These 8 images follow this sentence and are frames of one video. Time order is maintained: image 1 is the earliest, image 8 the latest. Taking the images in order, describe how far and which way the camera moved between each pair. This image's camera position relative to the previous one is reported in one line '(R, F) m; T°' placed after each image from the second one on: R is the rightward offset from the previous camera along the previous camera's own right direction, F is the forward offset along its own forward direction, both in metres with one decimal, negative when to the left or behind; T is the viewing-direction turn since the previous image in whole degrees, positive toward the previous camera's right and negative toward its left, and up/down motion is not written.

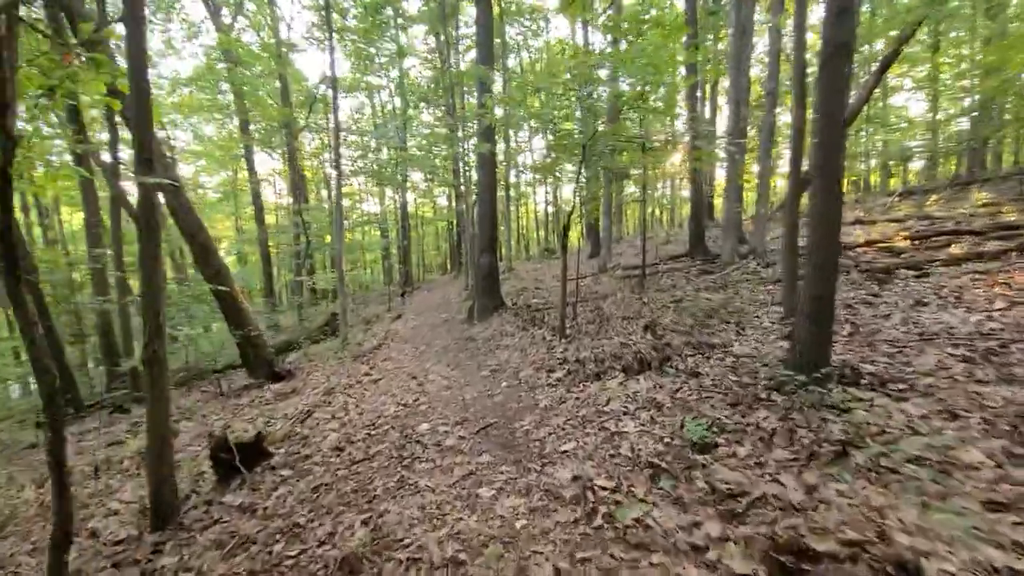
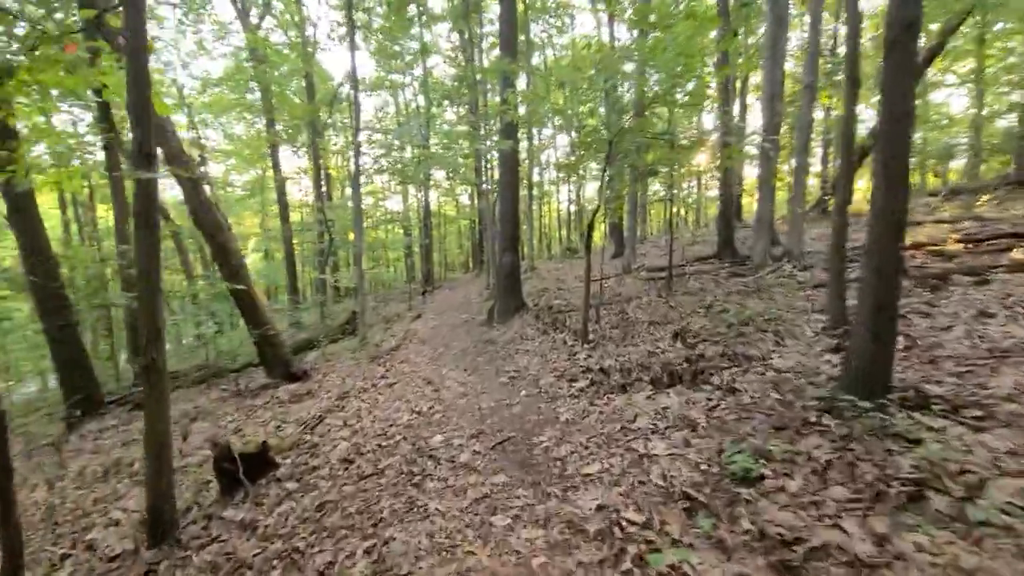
(0.0, +0.3) m; -3°
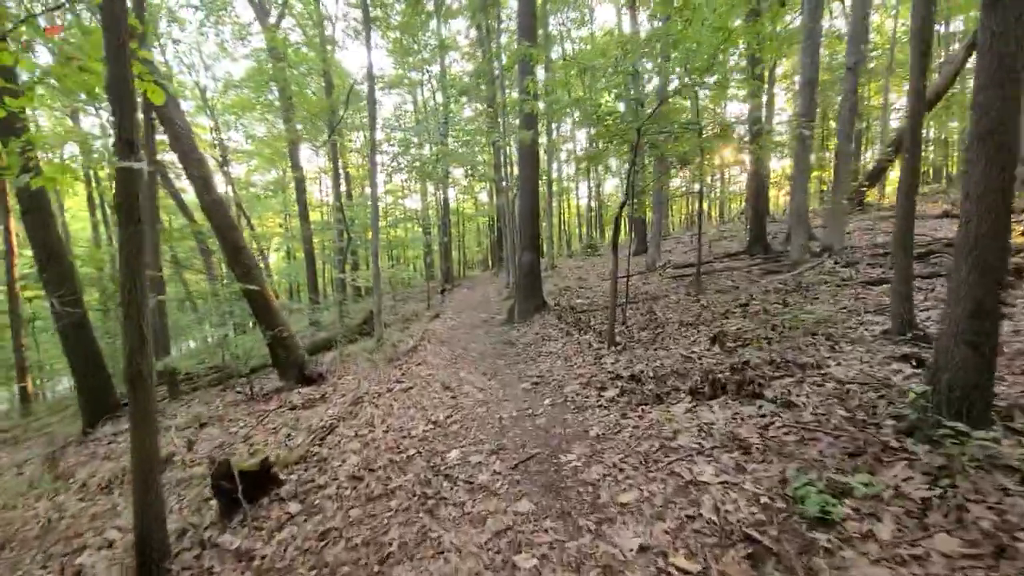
(0.0, +0.4) m; -2°
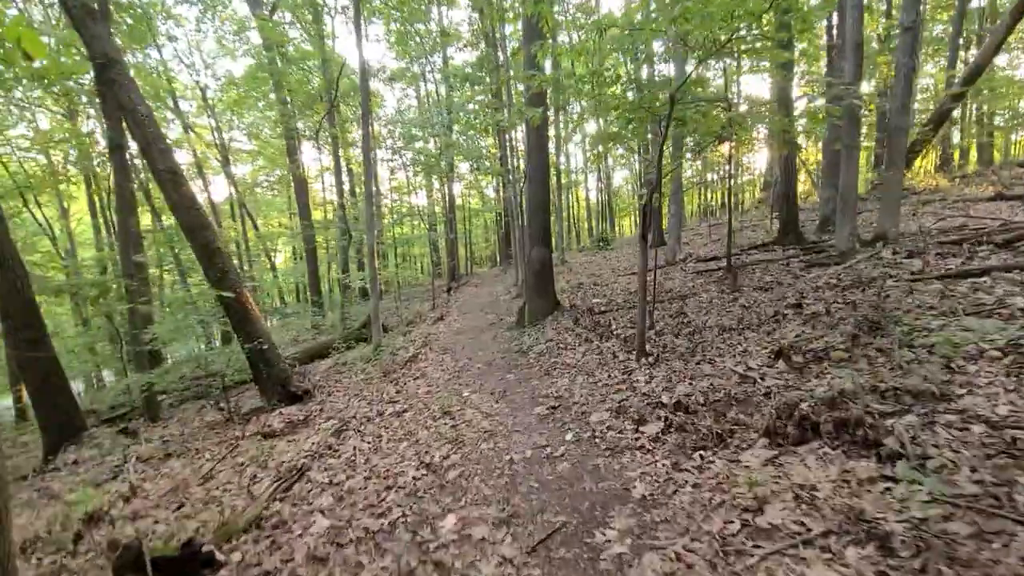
(0.0, +1.1) m; -1°
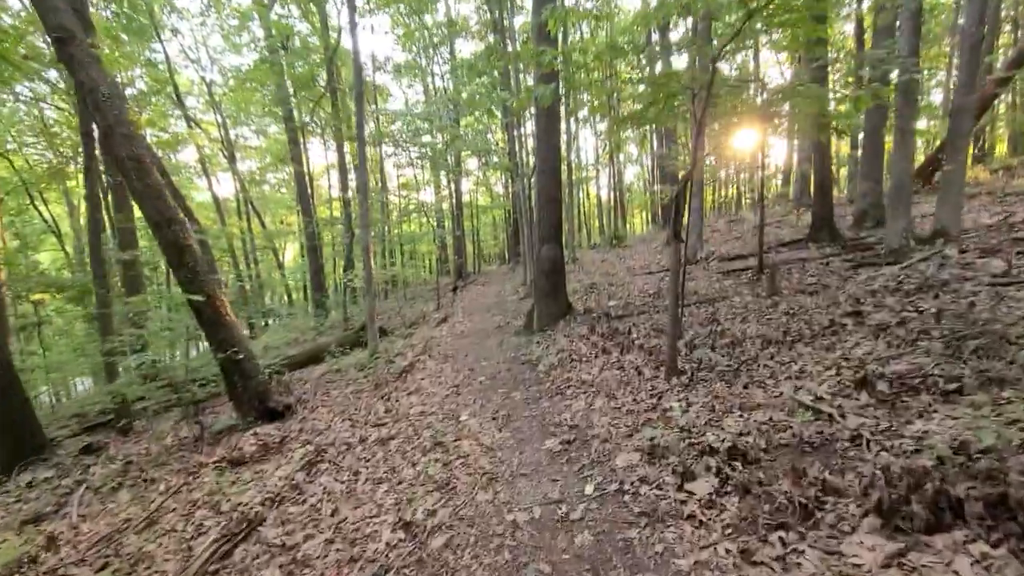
(0.0, +1.0) m; -1°
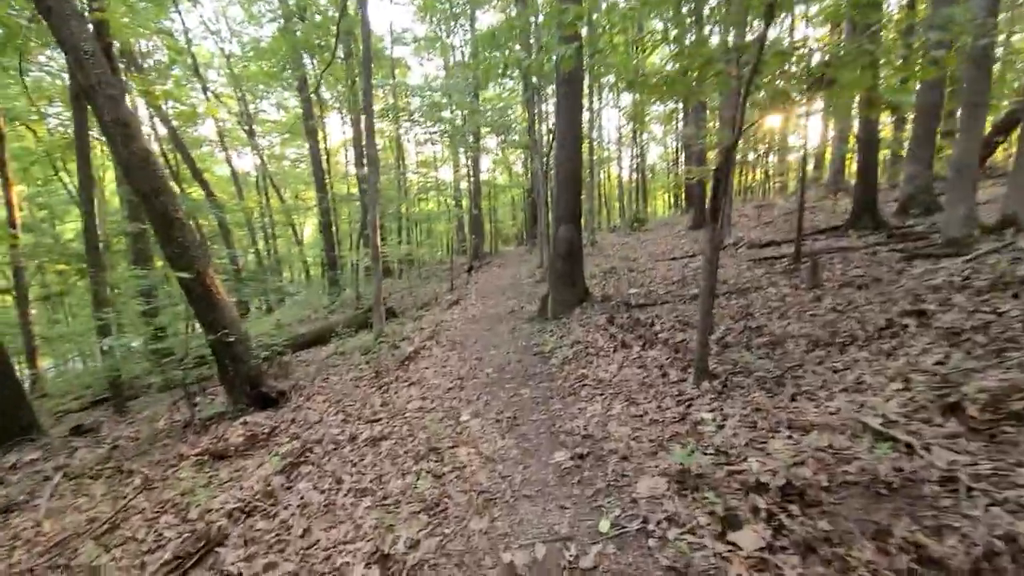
(+0.1, +0.6) m; -2°
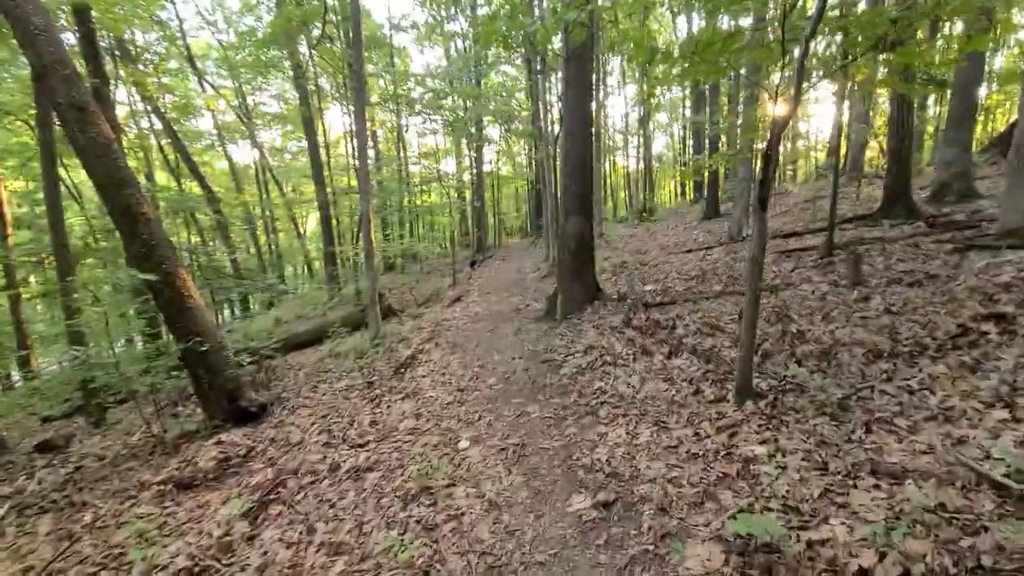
(0.0, +0.7) m; -1°
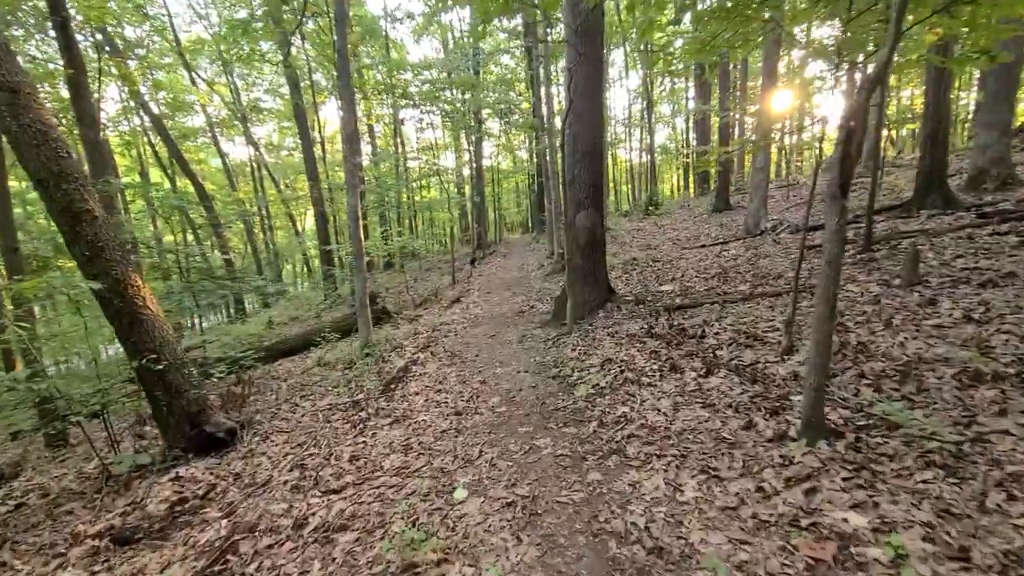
(0.0, +0.8) m; 0°
